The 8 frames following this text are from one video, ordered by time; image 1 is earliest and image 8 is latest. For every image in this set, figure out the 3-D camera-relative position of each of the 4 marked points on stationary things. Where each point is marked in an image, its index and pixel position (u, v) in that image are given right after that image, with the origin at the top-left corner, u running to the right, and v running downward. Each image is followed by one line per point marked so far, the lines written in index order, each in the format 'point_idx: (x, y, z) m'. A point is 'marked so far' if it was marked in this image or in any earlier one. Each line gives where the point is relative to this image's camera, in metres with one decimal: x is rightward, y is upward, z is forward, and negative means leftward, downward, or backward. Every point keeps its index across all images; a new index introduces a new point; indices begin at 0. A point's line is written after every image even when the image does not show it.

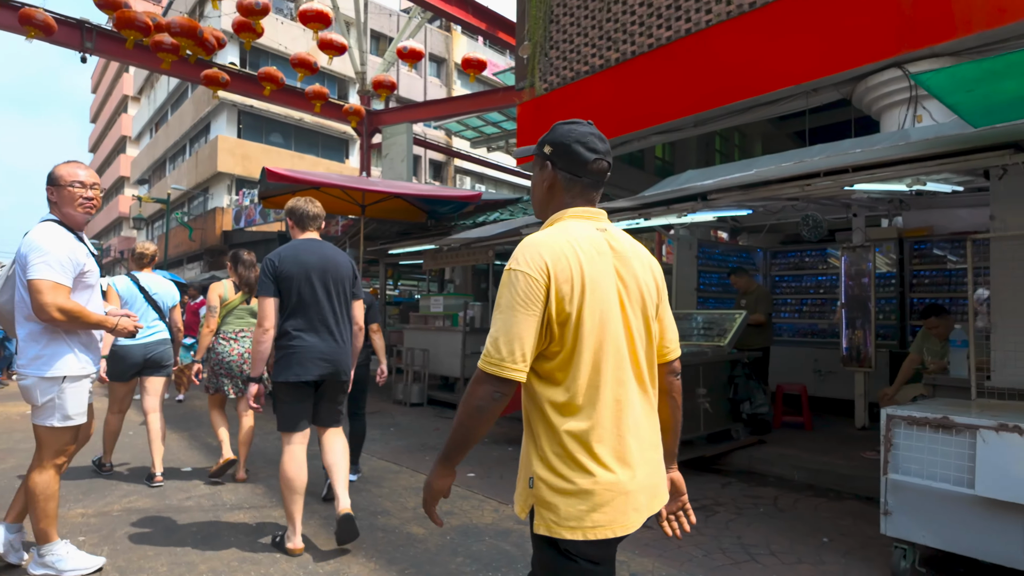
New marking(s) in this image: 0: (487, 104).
0: (-0.9, +4.8, +15.9) m
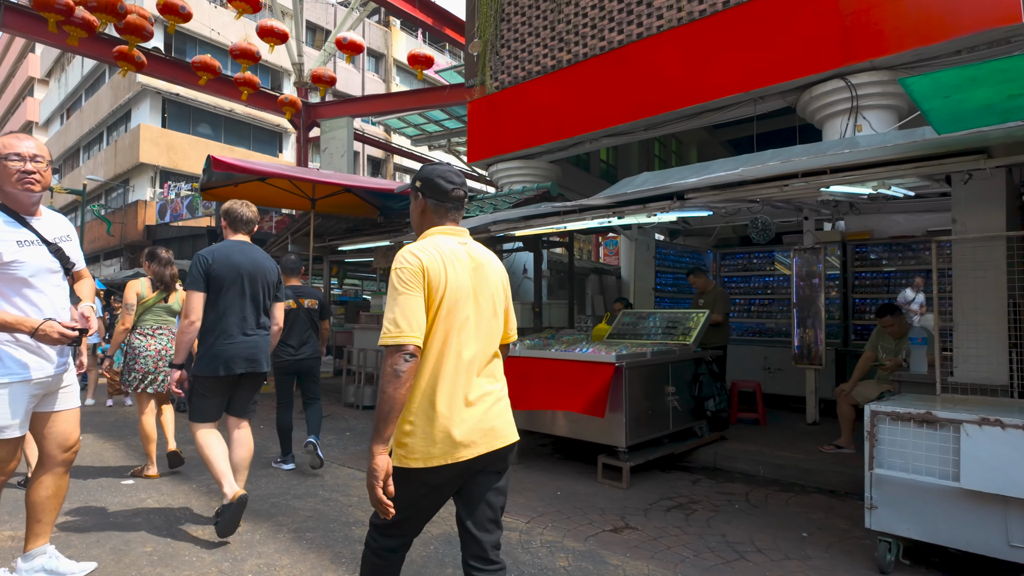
0: (-2.2, +4.8, +15.6) m
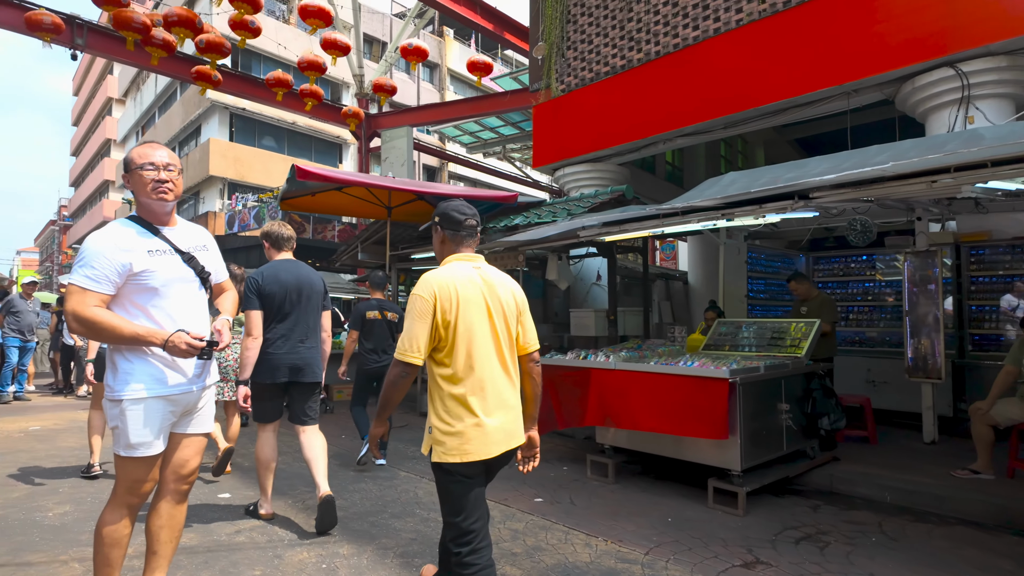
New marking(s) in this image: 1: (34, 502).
0: (-0.6, +4.7, +15.5) m
1: (-3.3, -1.5, +4.1) m
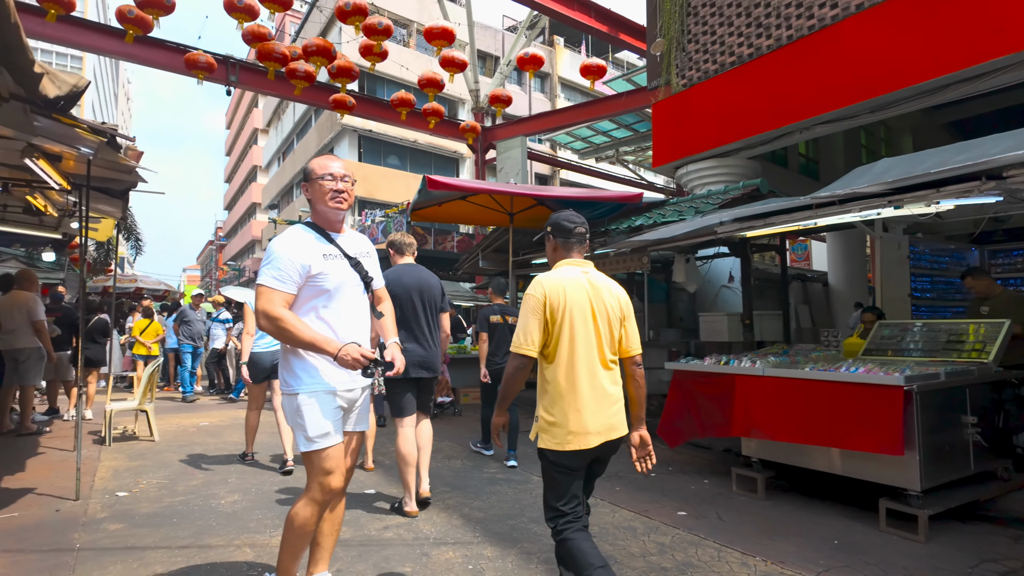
0: (+2.4, +4.5, +15.3) m
1: (-2.3, -1.5, +4.5) m
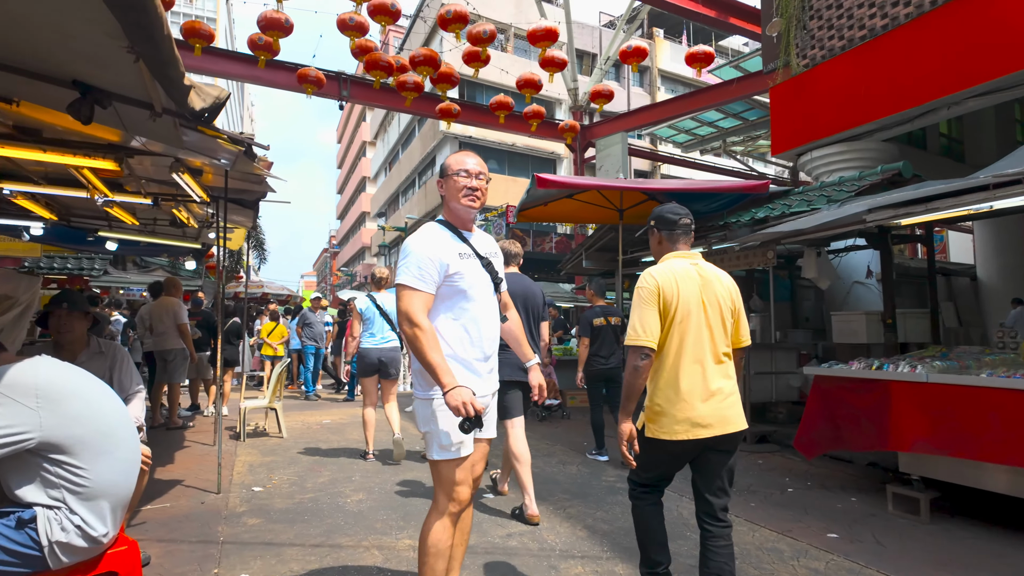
0: (+4.9, +4.6, +14.5) m
1: (-1.4, -1.5, +4.6) m
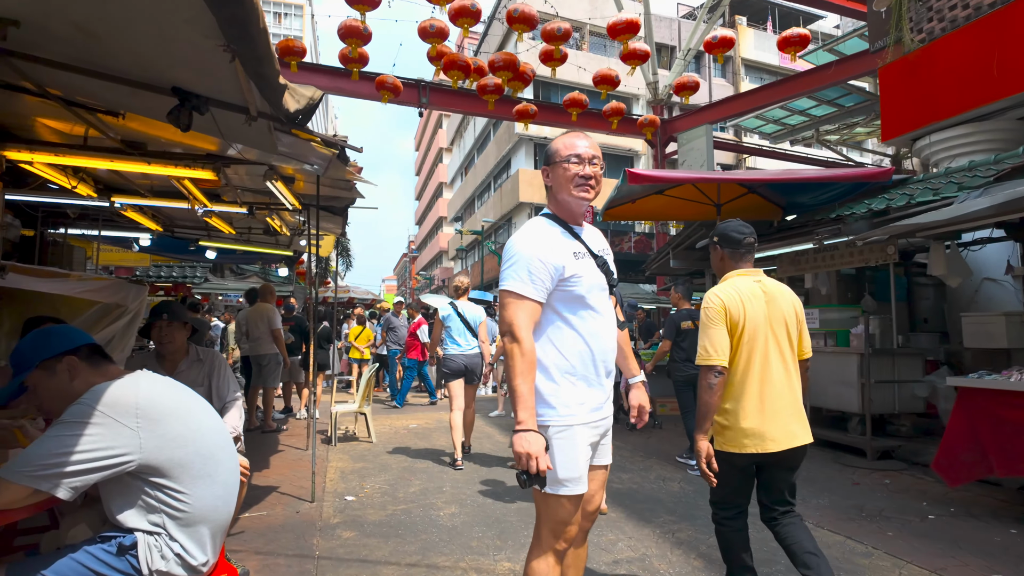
0: (+6.7, +4.6, +13.5) m
1: (-0.6, -1.6, +4.5) m
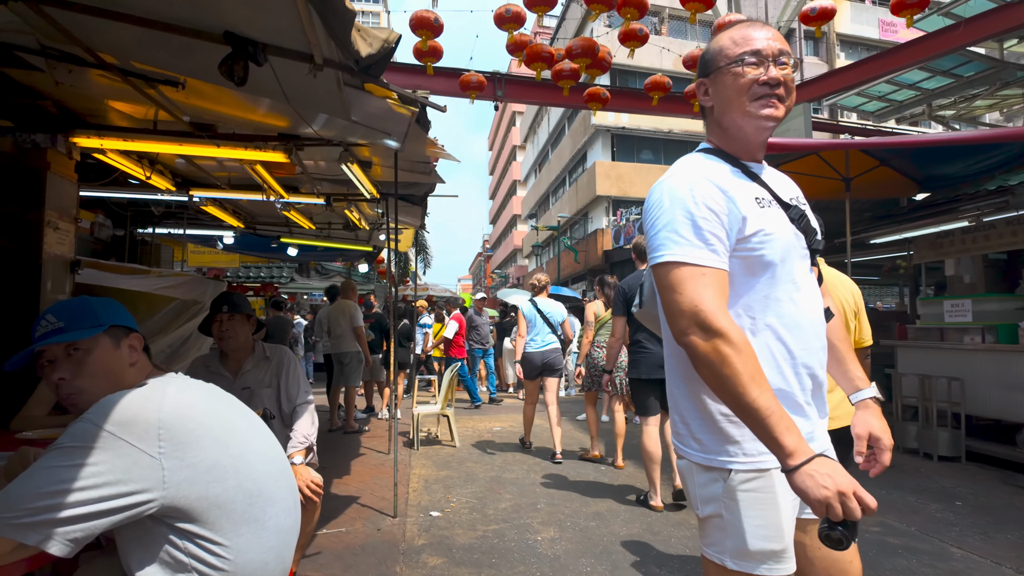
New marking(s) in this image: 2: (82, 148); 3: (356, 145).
0: (+8.4, +4.8, +12.0) m
1: (+0.1, -1.5, +3.9) m
2: (-3.0, +1.0, +4.1) m
3: (-1.1, +1.0, +4.3) m
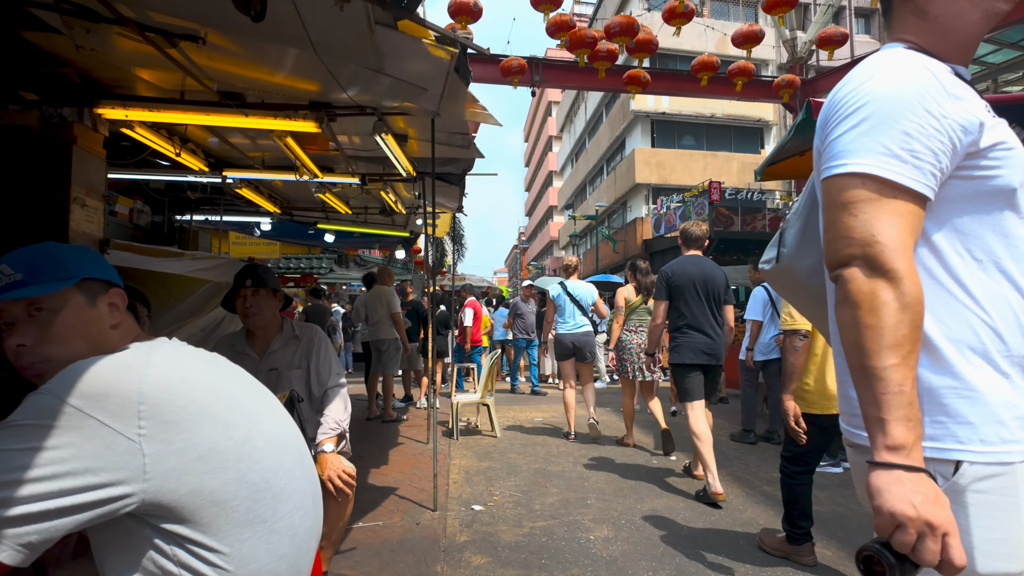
0: (+9.2, +5.1, +11.1) m
1: (+0.4, -1.4, +3.6) m
2: (-2.7, +1.1, +4.0) m
3: (-0.8, +1.2, +4.0) m
